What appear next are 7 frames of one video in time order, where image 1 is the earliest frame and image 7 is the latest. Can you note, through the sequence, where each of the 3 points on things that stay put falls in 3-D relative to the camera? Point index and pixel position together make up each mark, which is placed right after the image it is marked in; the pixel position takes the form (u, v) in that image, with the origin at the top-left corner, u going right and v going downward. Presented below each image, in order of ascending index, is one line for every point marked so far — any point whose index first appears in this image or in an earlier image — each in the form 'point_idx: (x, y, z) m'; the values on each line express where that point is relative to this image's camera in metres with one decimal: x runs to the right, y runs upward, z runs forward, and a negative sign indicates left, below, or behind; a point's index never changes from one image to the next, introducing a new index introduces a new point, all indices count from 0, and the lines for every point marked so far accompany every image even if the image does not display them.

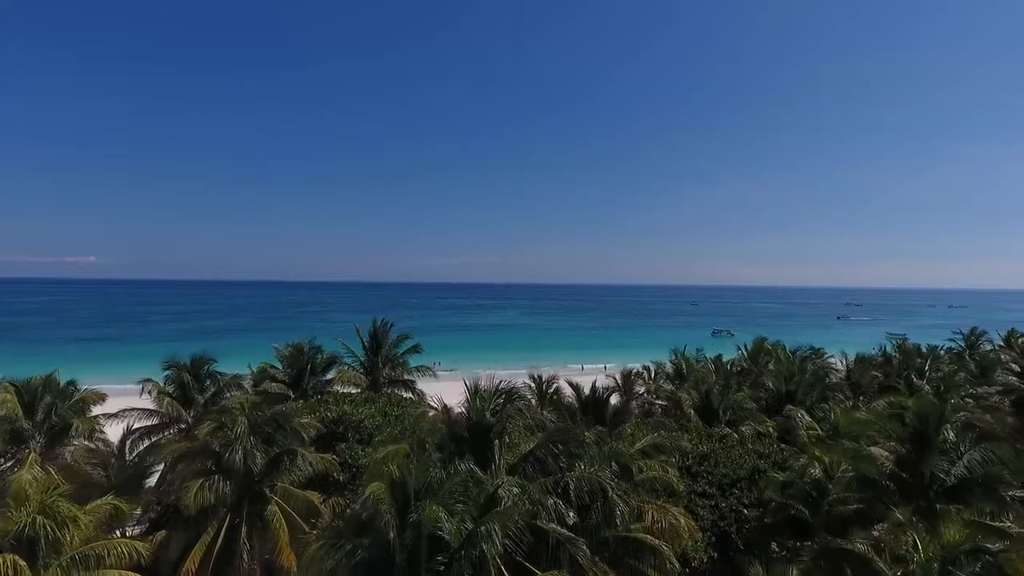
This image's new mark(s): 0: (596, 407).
0: (+2.1, -3.0, +12.6) m
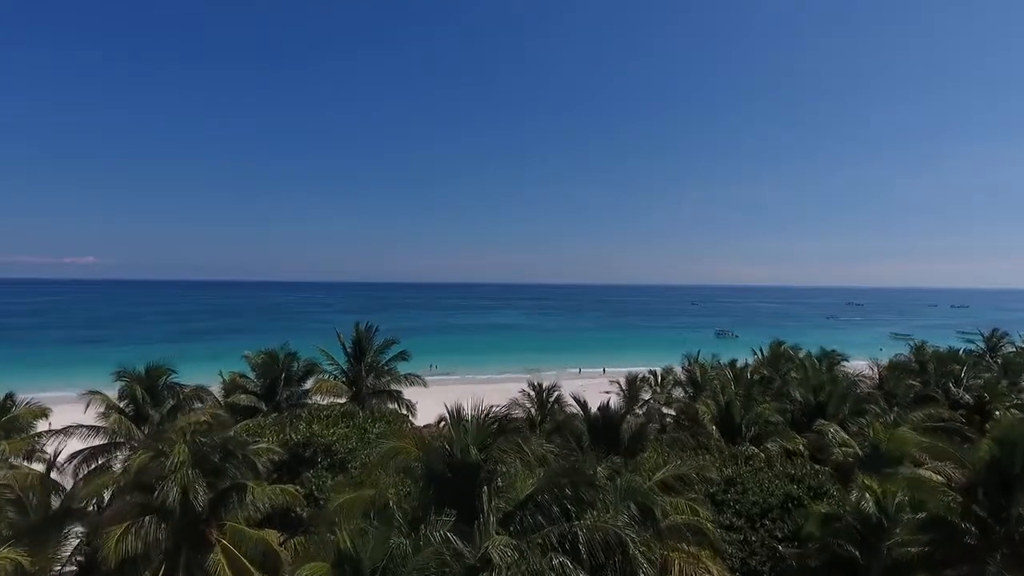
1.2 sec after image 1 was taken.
0: (+2.1, -3.0, +10.8) m
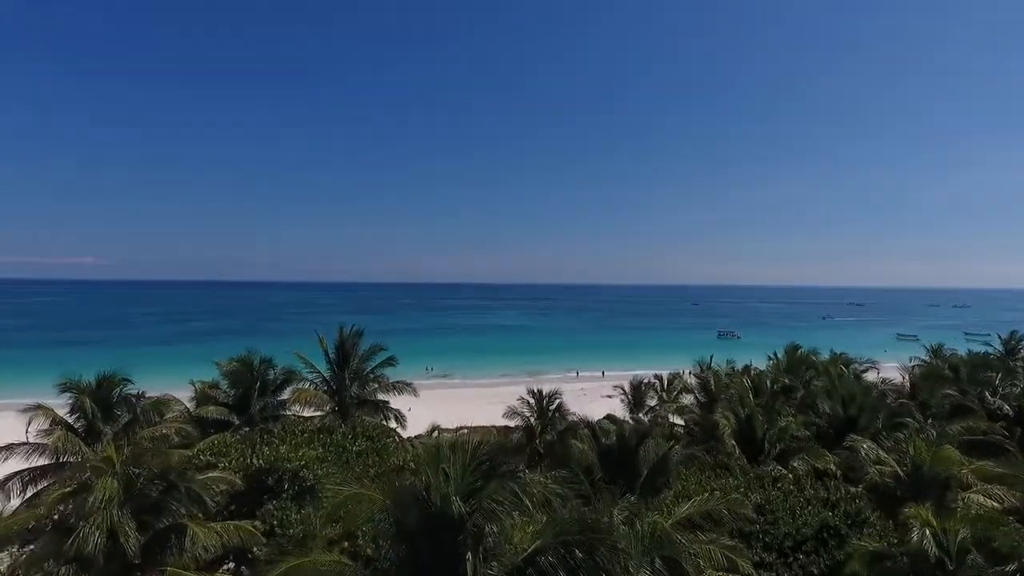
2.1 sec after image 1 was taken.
0: (+2.0, -3.0, +9.3) m
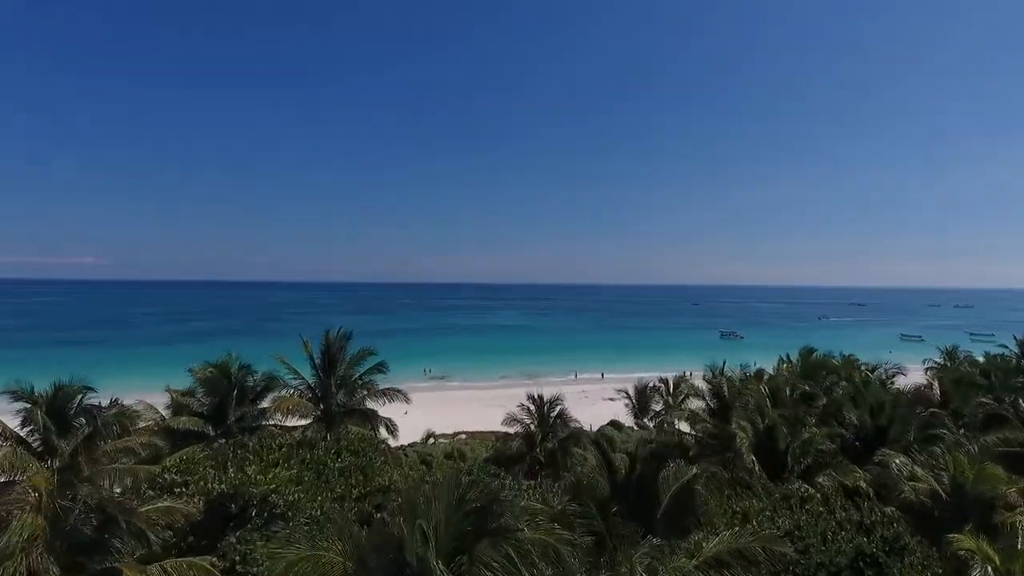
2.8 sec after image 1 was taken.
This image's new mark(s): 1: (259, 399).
0: (+2.0, -3.0, +8.1) m
1: (-7.1, -3.1, +14.5) m
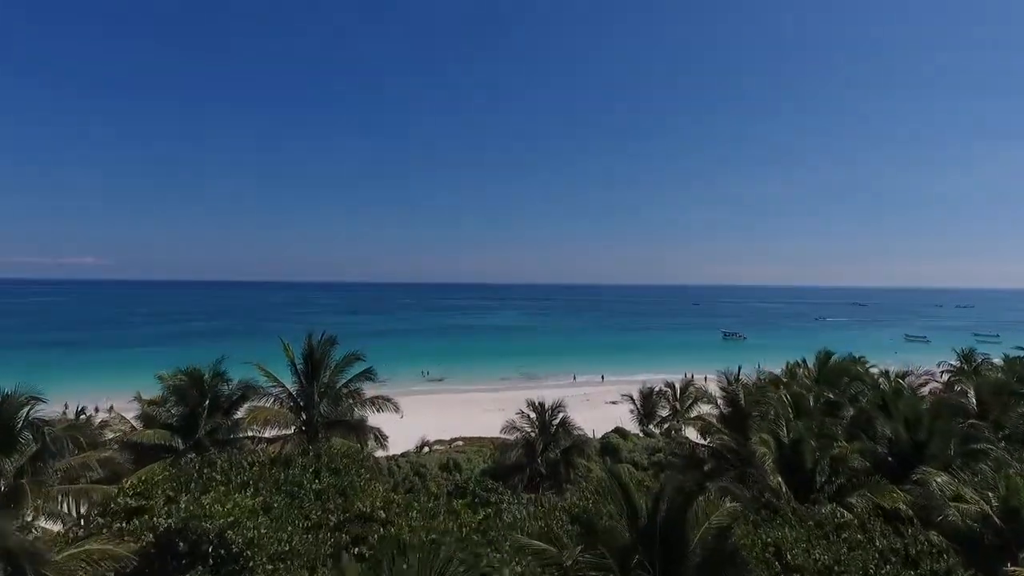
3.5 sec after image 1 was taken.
0: (+1.9, -3.0, +6.9) m
1: (-7.2, -3.1, +13.3) m
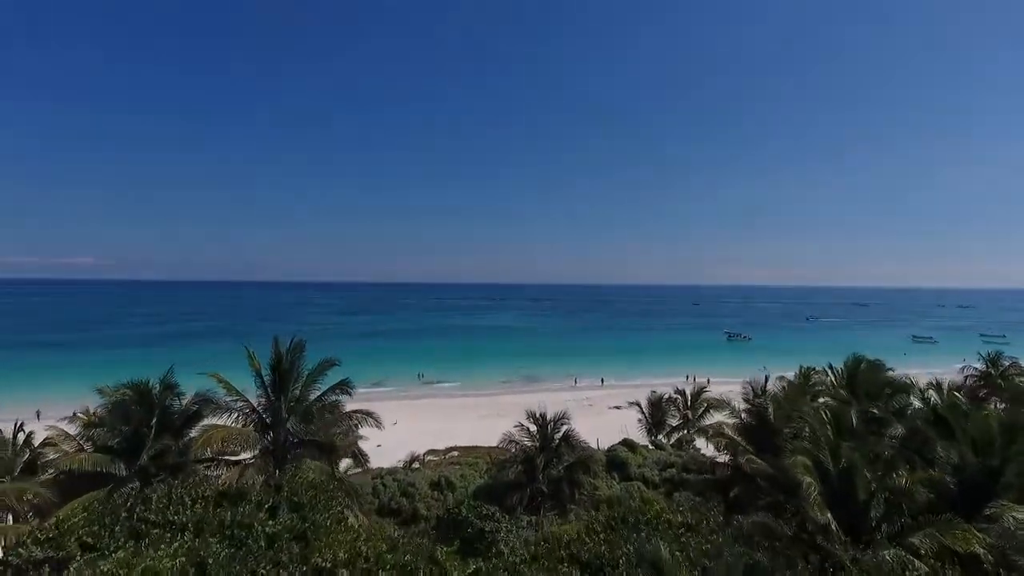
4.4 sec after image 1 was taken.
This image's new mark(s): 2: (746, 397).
0: (+1.9, -2.9, +5.1) m
1: (-7.2, -3.1, +11.5) m
2: (+6.9, -3.2, +15.5) m
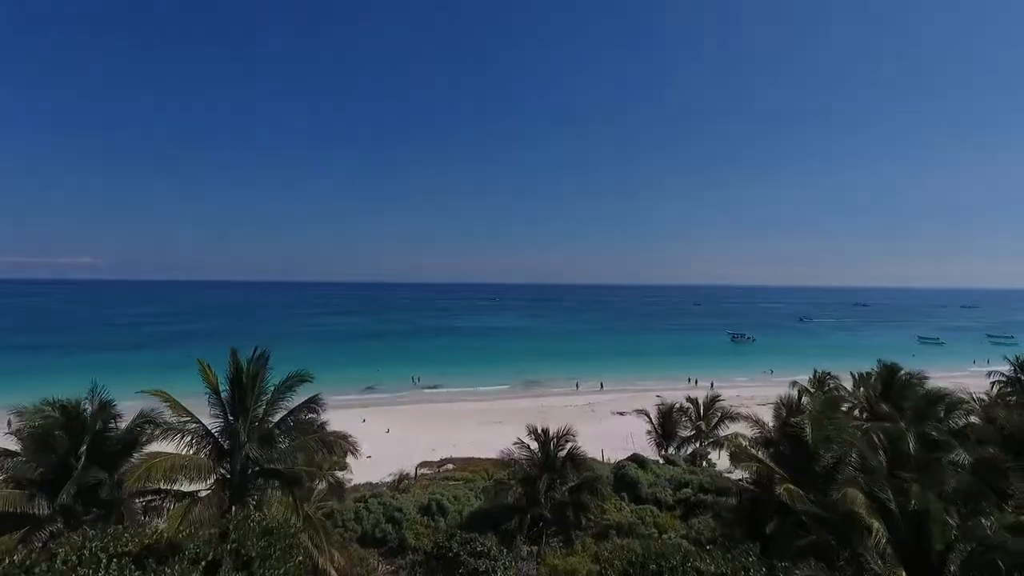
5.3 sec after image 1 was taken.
0: (+1.9, -3.0, +3.3) m
1: (-7.2, -3.2, +9.7) m
2: (+6.9, -3.3, +13.7) m
